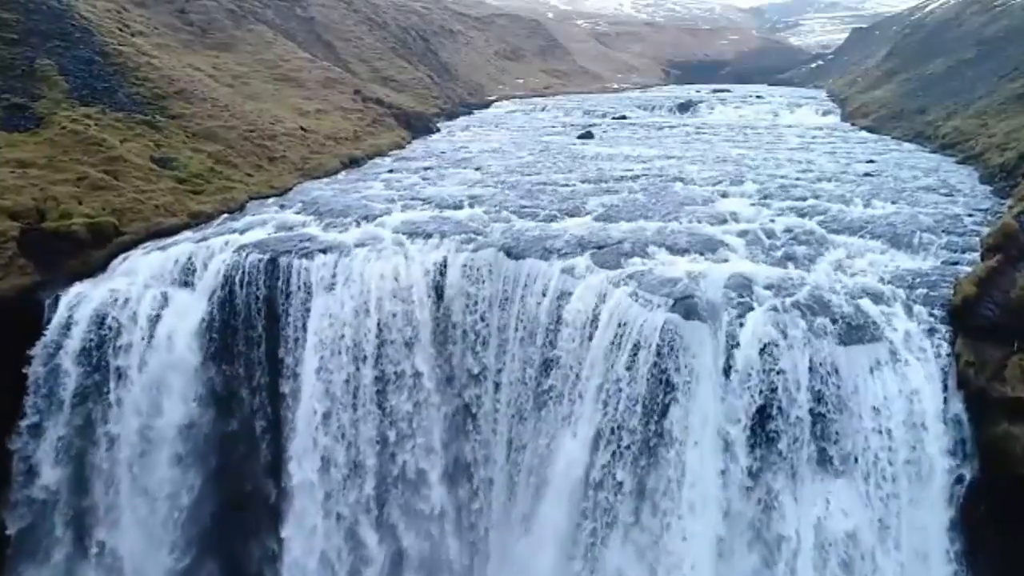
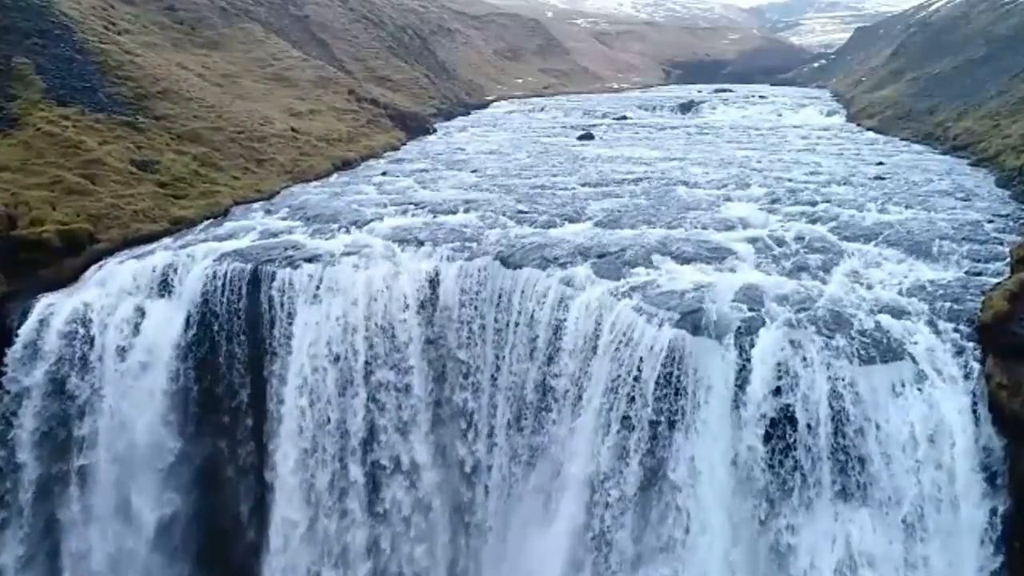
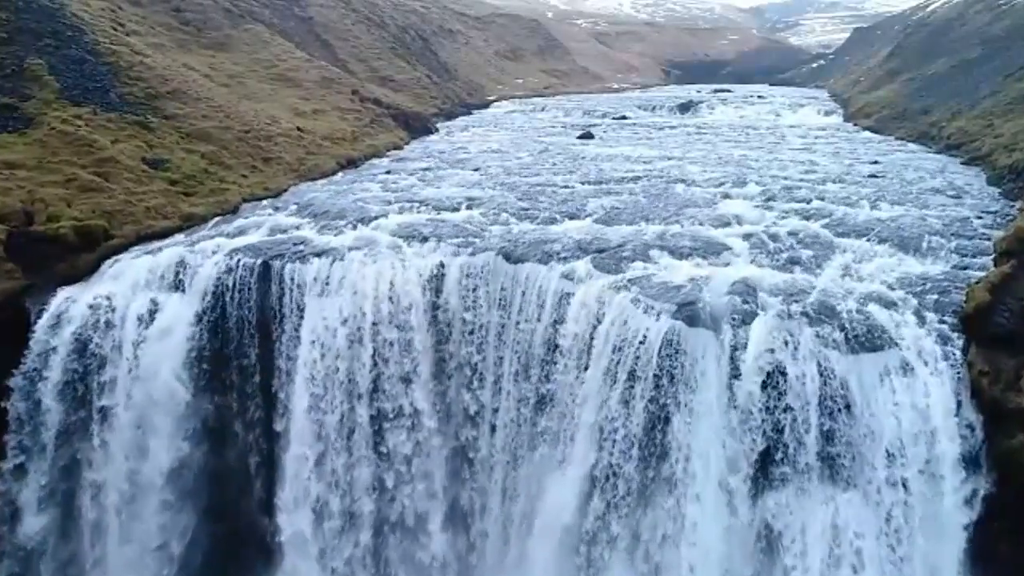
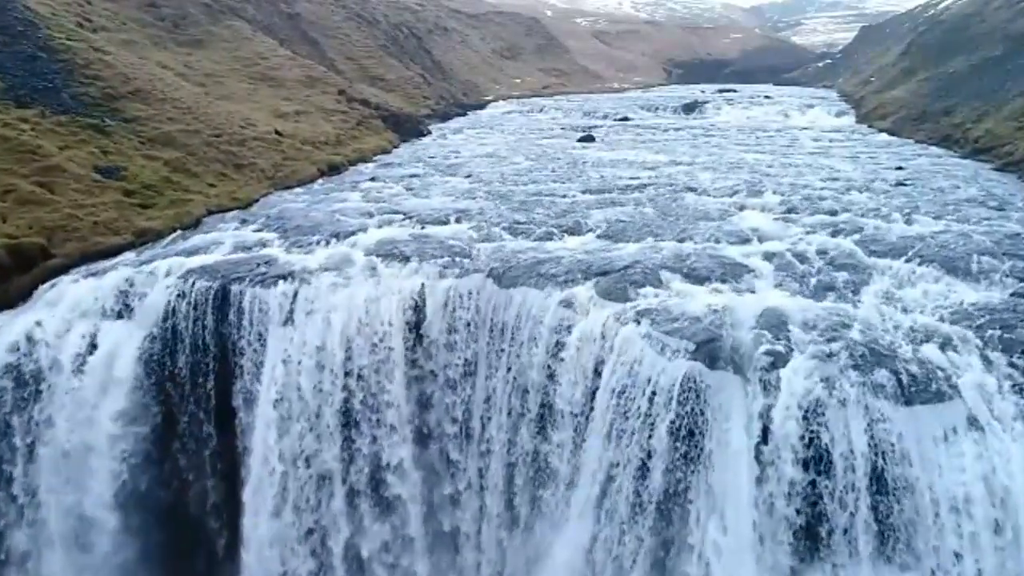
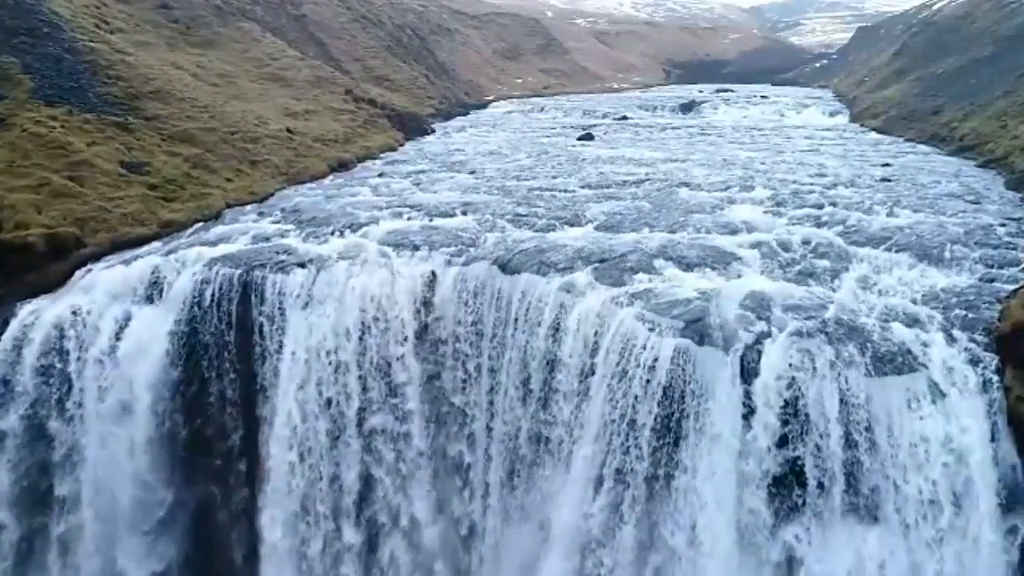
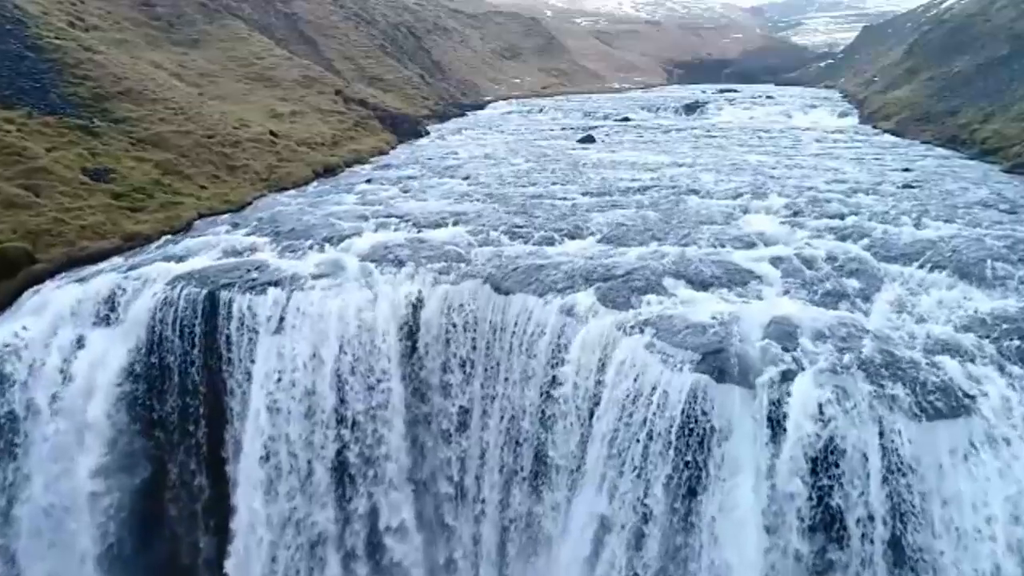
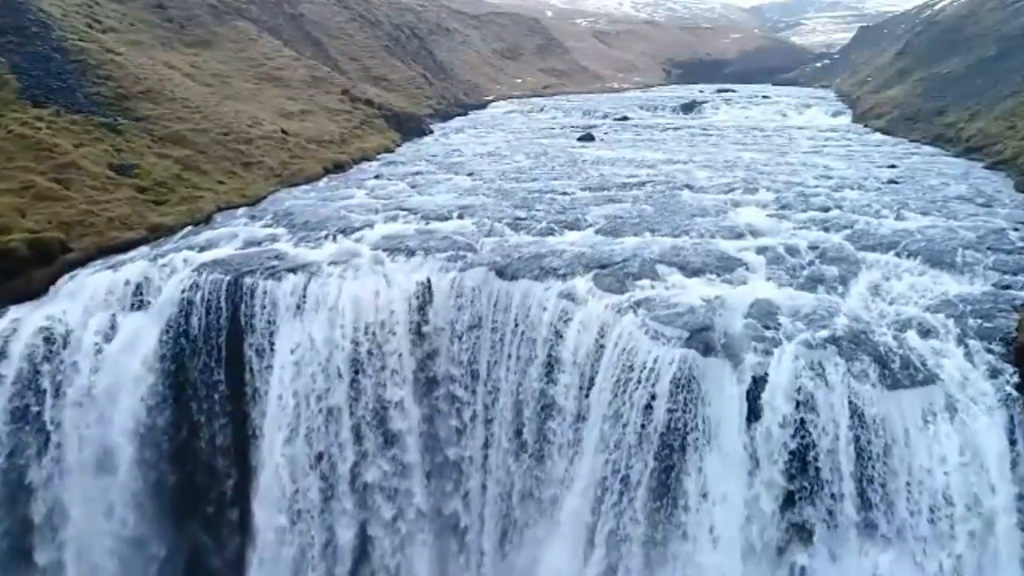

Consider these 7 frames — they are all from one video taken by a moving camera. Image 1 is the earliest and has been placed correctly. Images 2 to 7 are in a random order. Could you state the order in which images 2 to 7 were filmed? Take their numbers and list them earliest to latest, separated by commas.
3, 2, 5, 7, 4, 6
